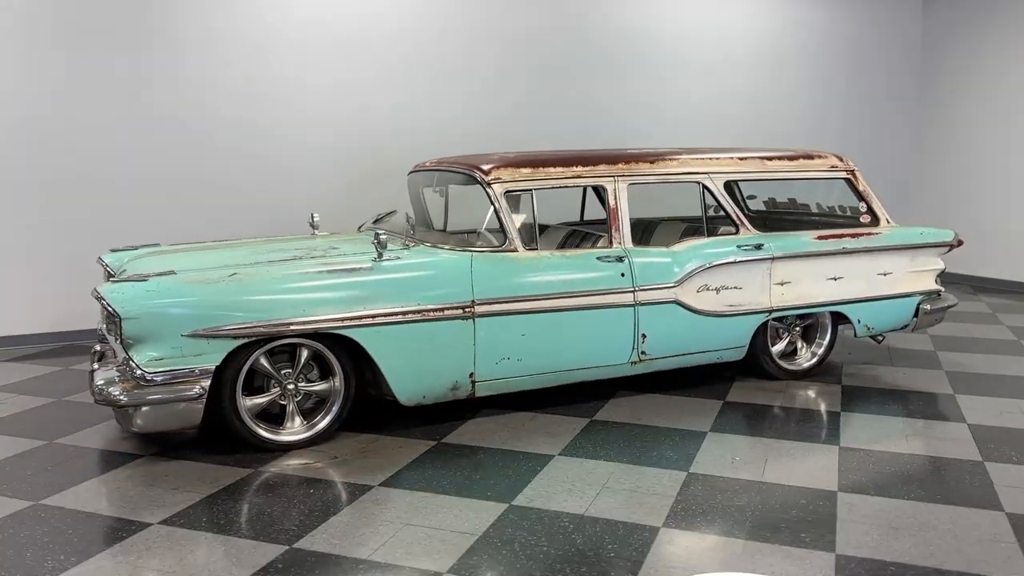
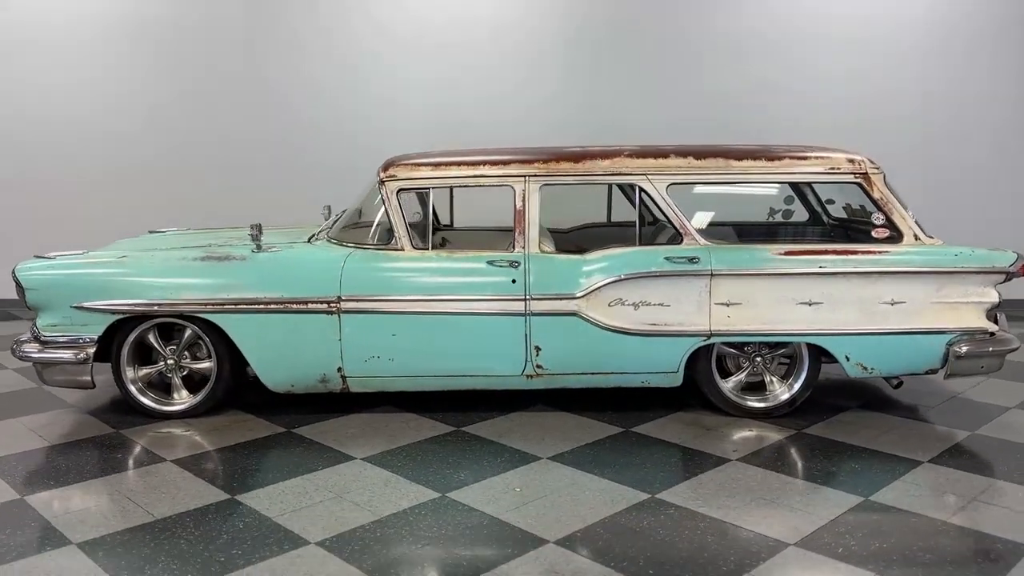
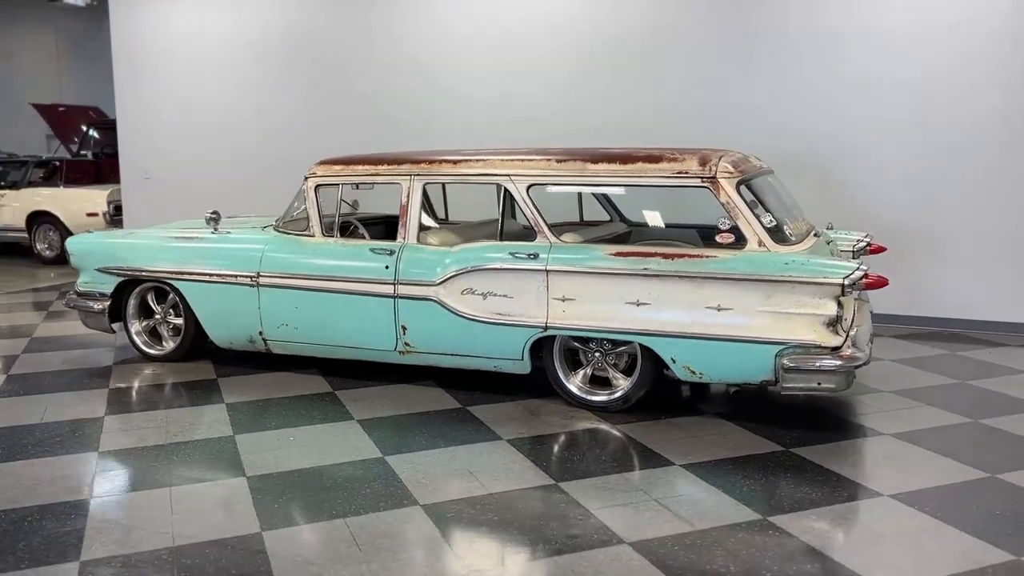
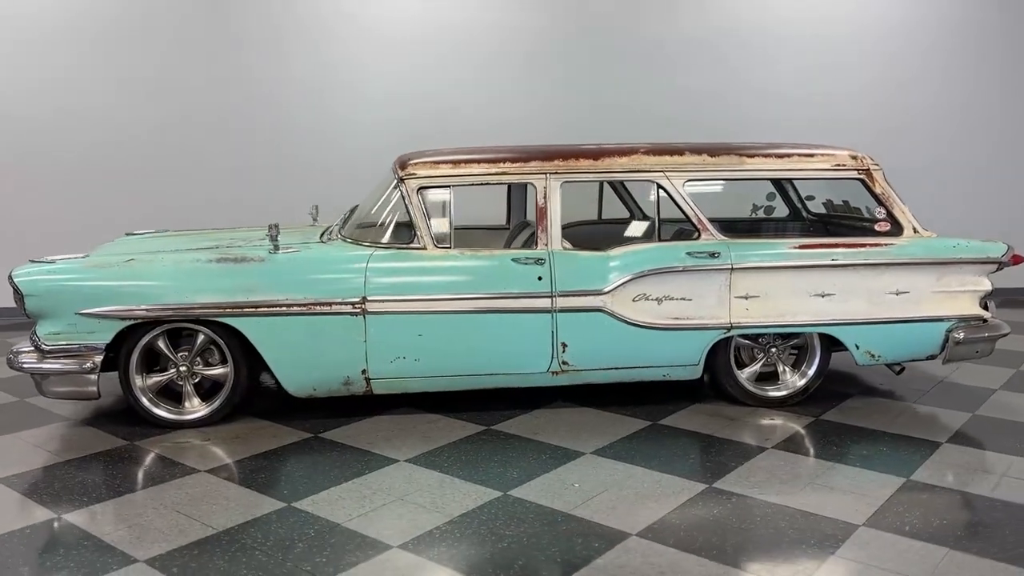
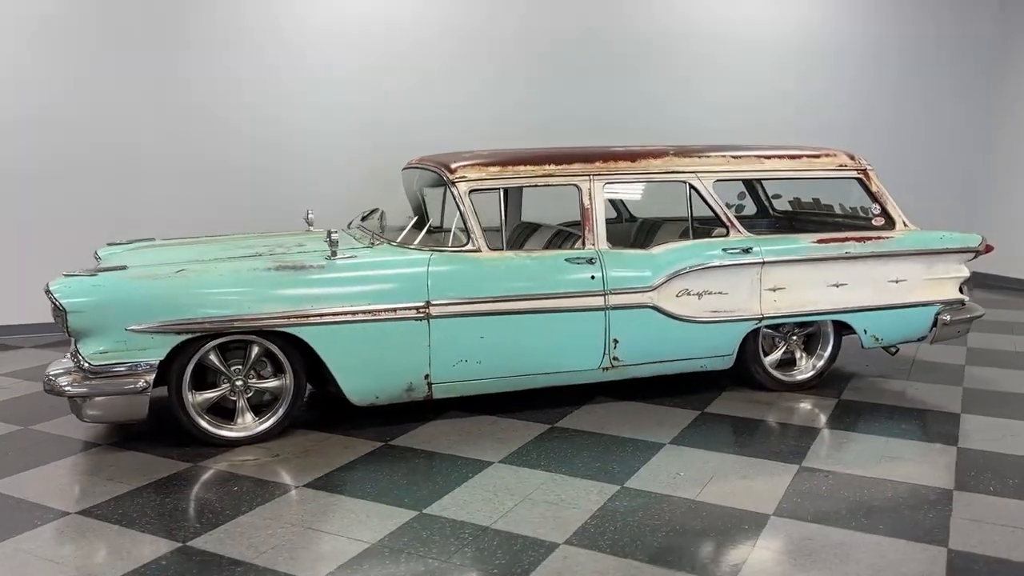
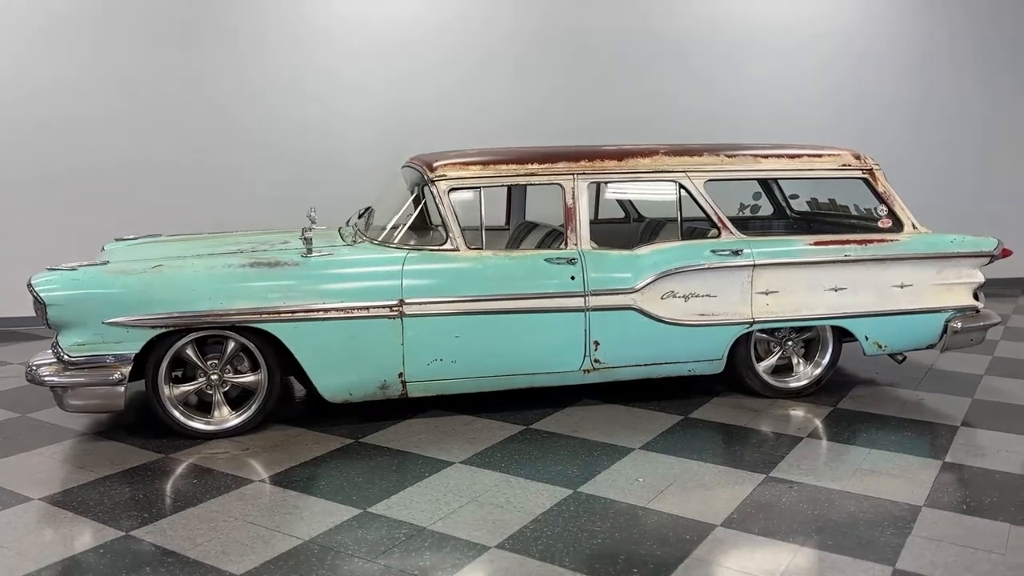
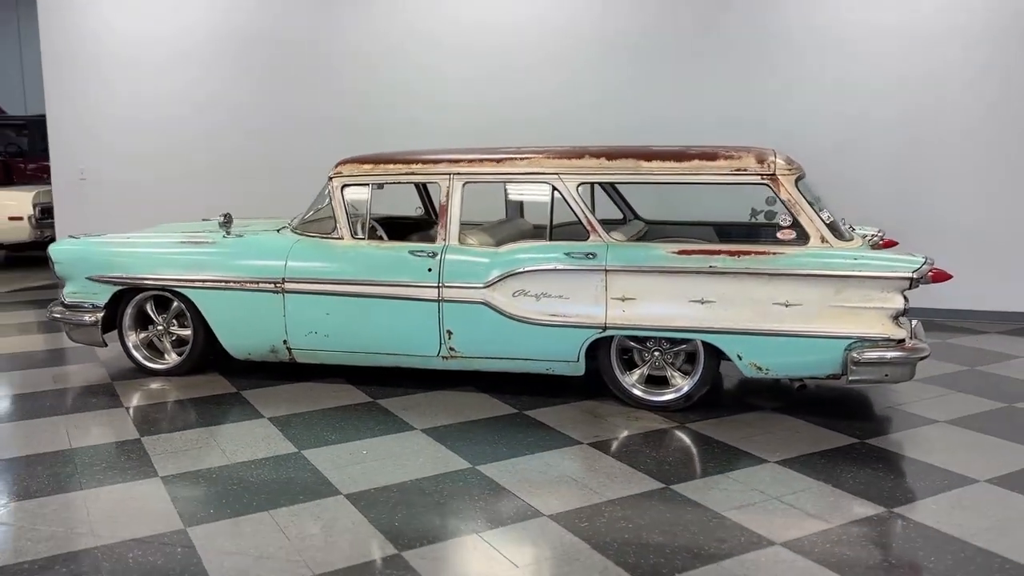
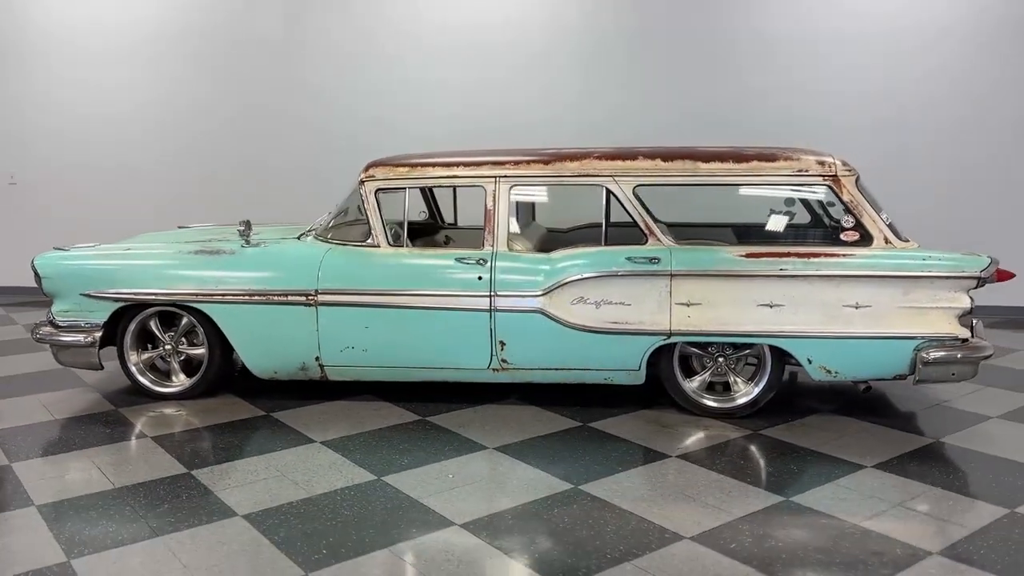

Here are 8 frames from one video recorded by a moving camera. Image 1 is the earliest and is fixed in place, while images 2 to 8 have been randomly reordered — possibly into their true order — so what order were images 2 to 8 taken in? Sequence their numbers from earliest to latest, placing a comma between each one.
5, 6, 4, 2, 8, 7, 3
